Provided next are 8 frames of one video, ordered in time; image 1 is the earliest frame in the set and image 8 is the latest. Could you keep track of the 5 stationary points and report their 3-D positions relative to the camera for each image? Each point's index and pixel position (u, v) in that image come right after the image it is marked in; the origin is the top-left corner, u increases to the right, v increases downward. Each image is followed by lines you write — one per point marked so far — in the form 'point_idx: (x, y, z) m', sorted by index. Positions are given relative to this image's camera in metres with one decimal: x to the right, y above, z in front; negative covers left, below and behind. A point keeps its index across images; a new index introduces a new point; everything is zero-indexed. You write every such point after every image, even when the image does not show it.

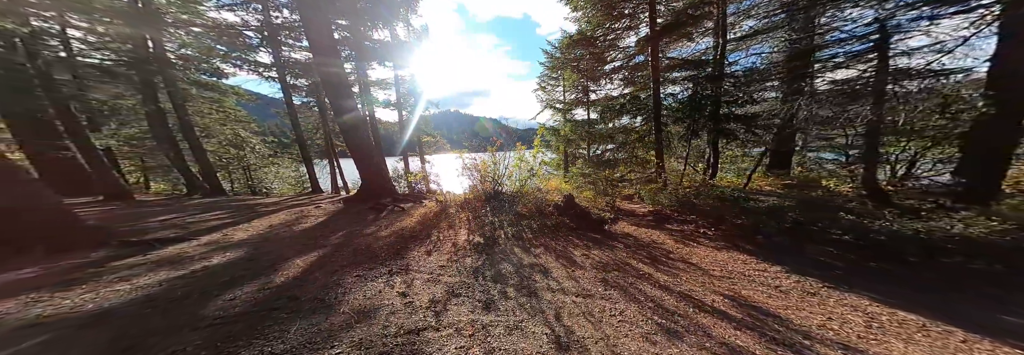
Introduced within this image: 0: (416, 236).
0: (-1.7, -1.0, +4.2) m
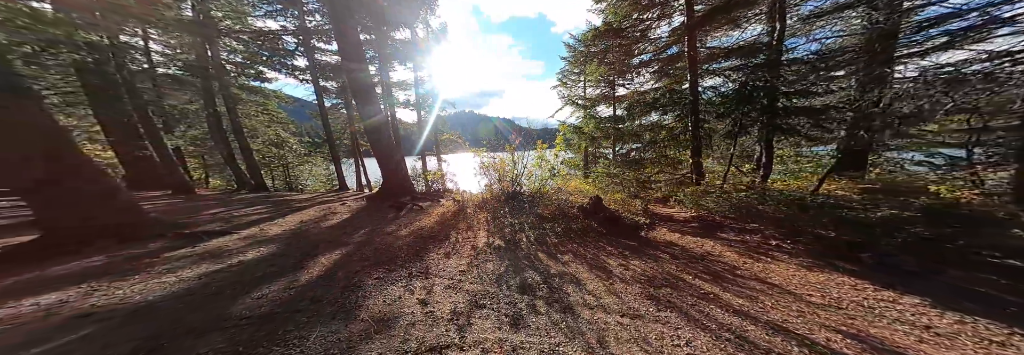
0: (-1.3, -1.0, +4.1) m
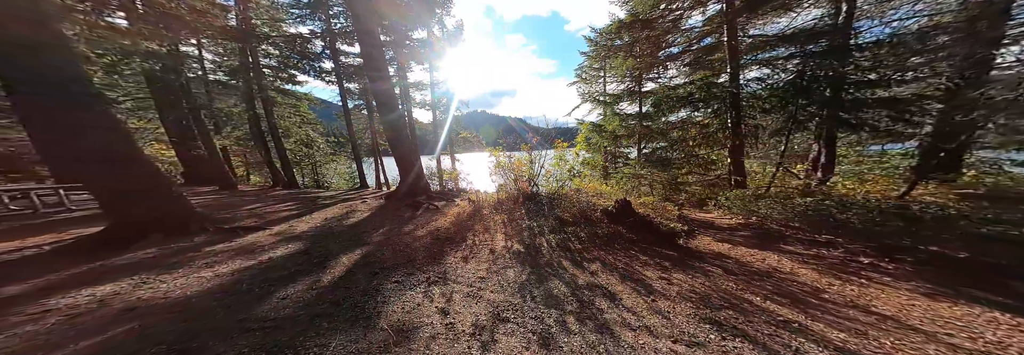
0: (-1.0, -1.0, +4.0) m
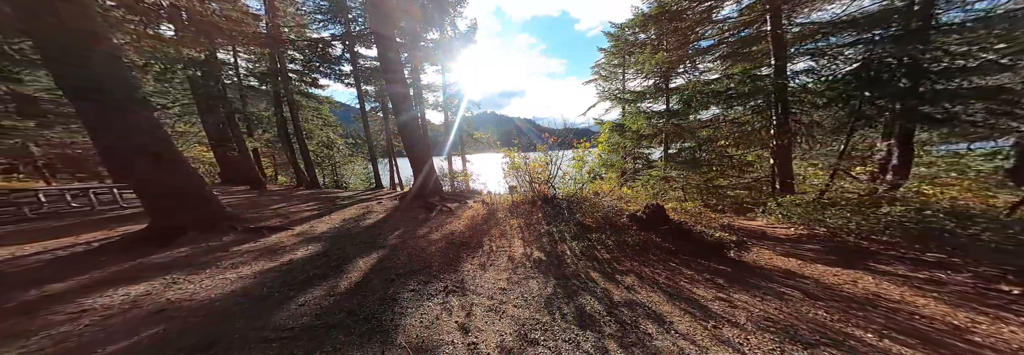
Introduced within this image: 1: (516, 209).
0: (-0.7, -1.1, +3.9) m
1: (+0.2, -0.7, +5.6) m
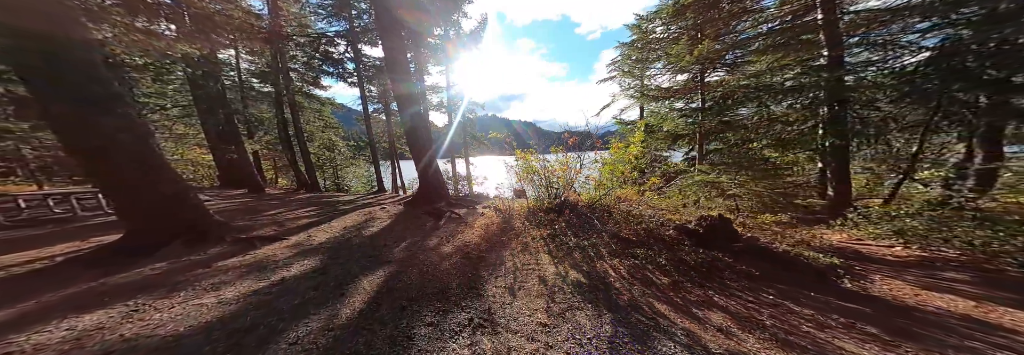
0: (-0.4, -1.1, +3.4) m
1: (+0.5, -0.8, +5.1) m
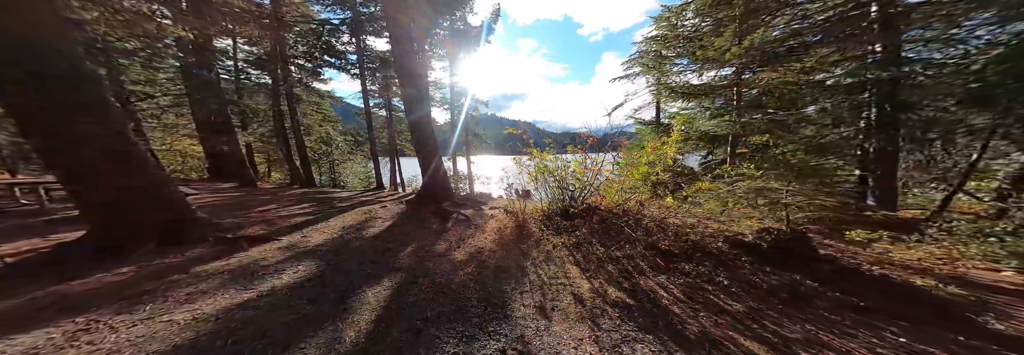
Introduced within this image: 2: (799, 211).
0: (-0.1, -1.1, +3.0) m
1: (+0.7, -0.8, +4.7) m
2: (+4.1, -0.5, +3.9) m
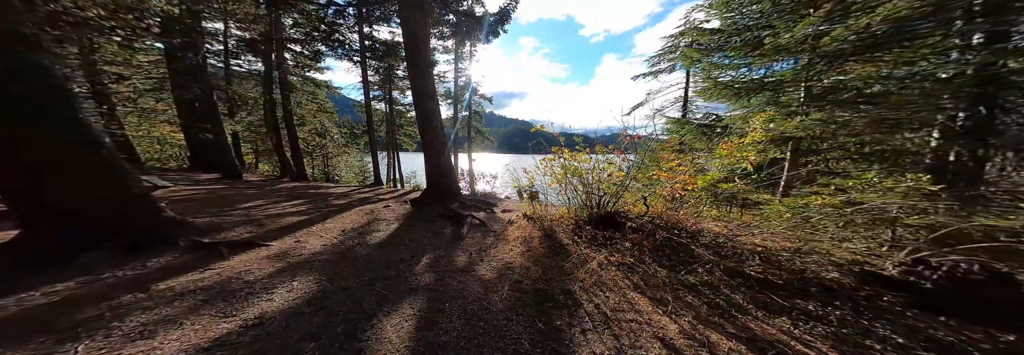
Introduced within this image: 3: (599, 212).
0: (+0.4, -1.1, +2.4) m
1: (+1.2, -0.9, +4.2) m
2: (+4.6, -0.6, +3.4) m
3: (+1.6, -0.6, +4.3) m
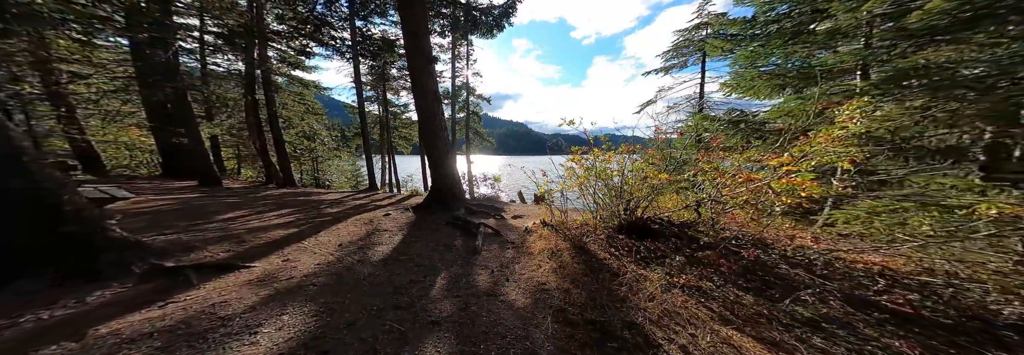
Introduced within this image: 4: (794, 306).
0: (+0.9, -1.2, +1.9) m
1: (+1.6, -0.9, +3.6) m
2: (+5.0, -0.6, +2.9) m
3: (+2.0, -0.7, +3.8) m
4: (+2.4, -0.9, +1.9) m
